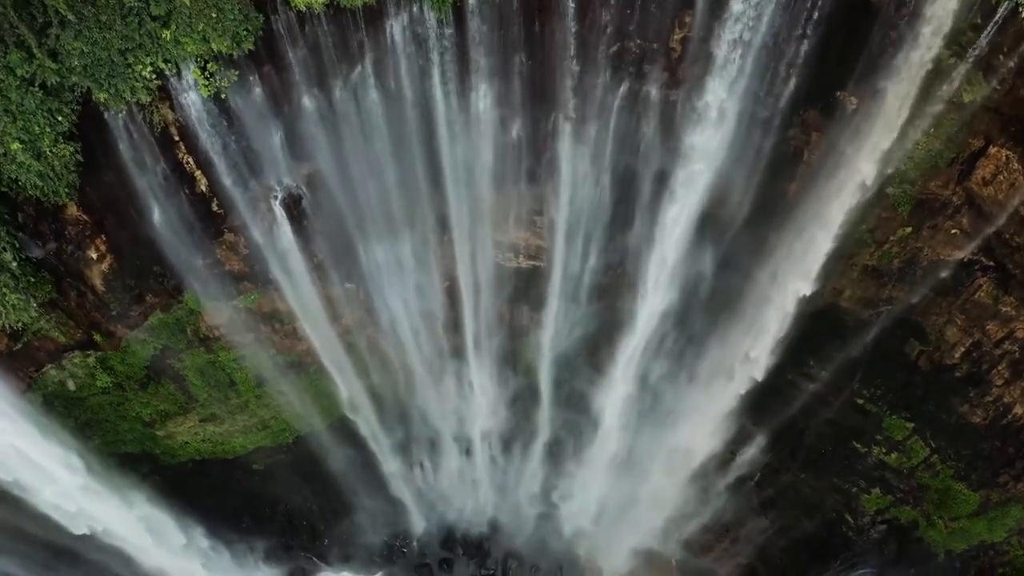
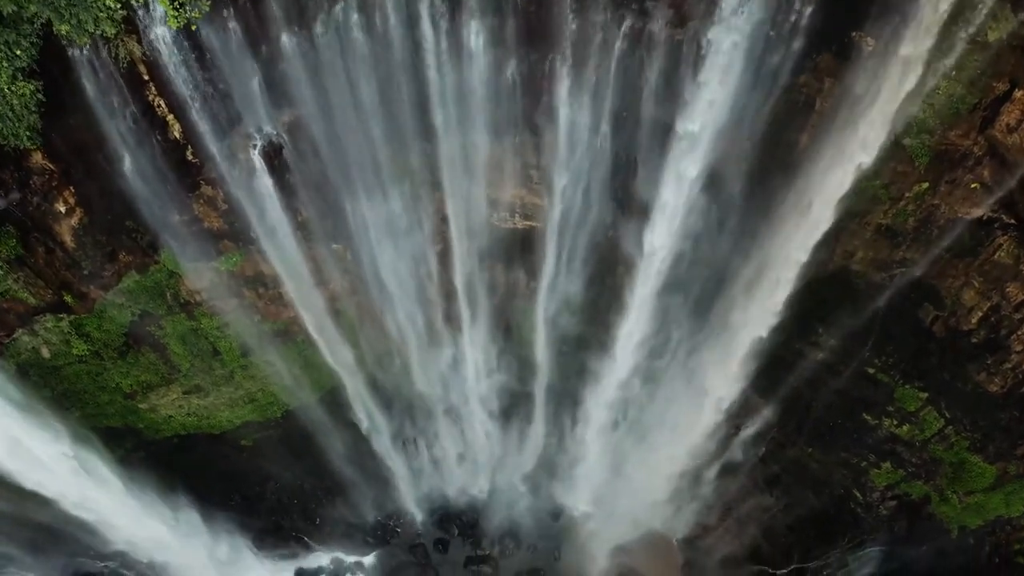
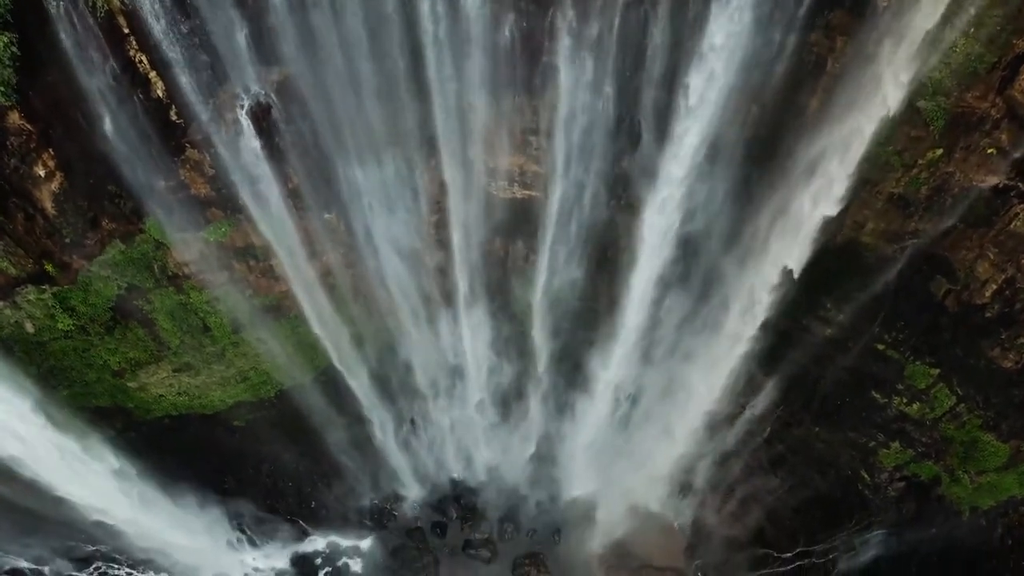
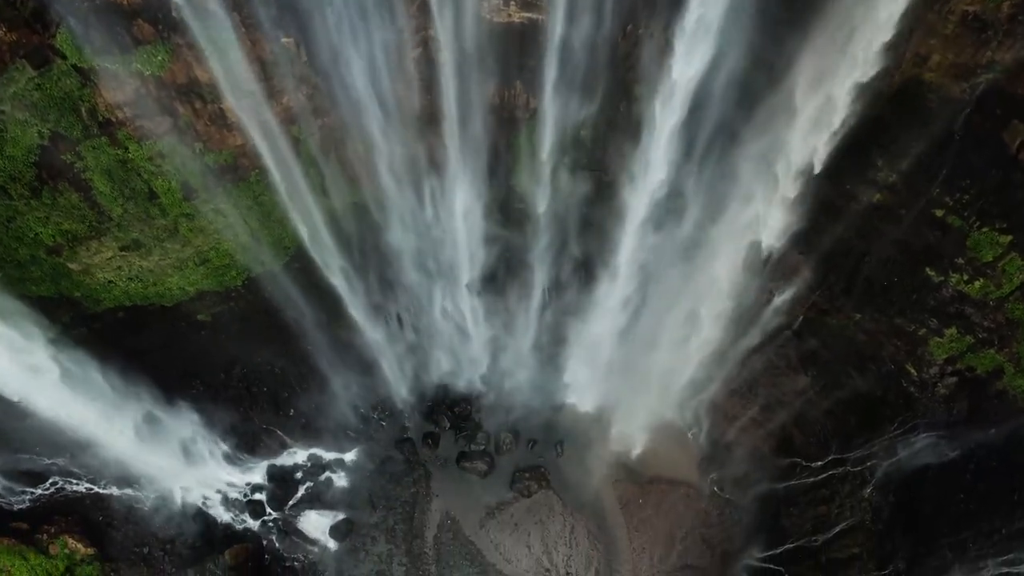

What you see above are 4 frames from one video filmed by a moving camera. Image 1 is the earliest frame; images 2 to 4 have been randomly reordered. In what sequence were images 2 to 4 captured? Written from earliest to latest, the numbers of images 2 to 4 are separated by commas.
2, 3, 4
